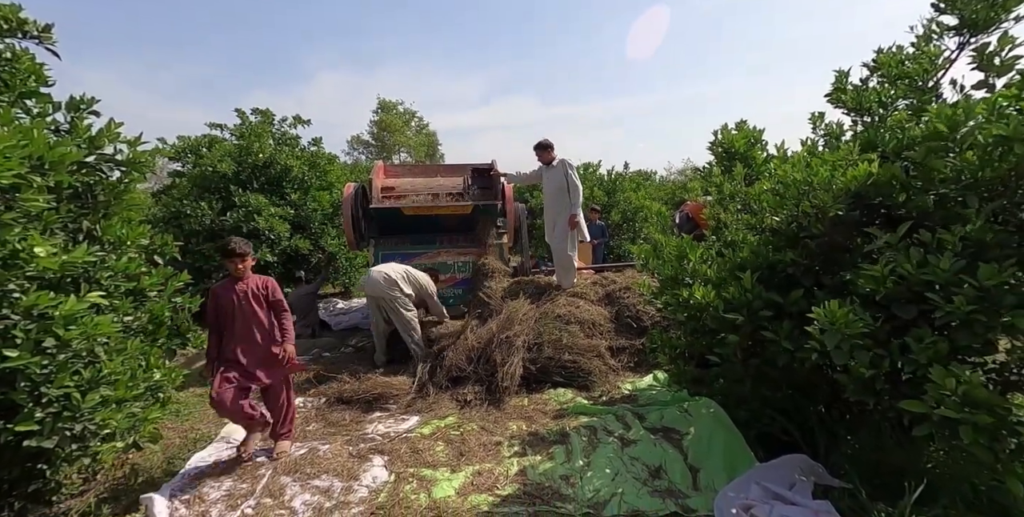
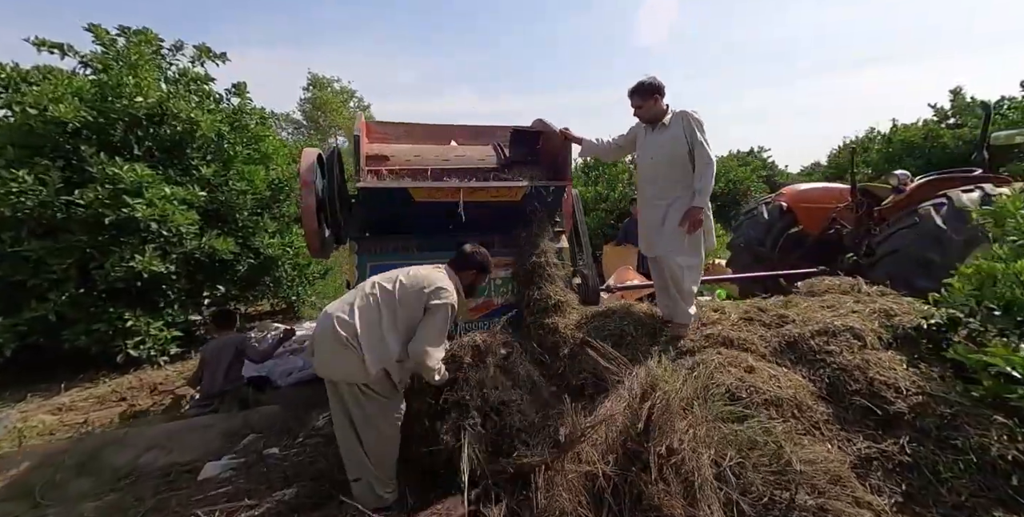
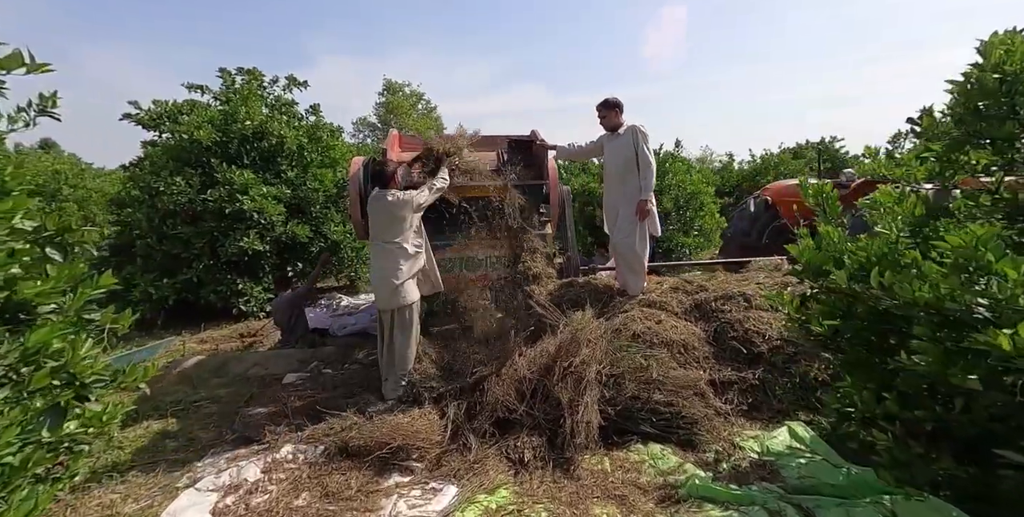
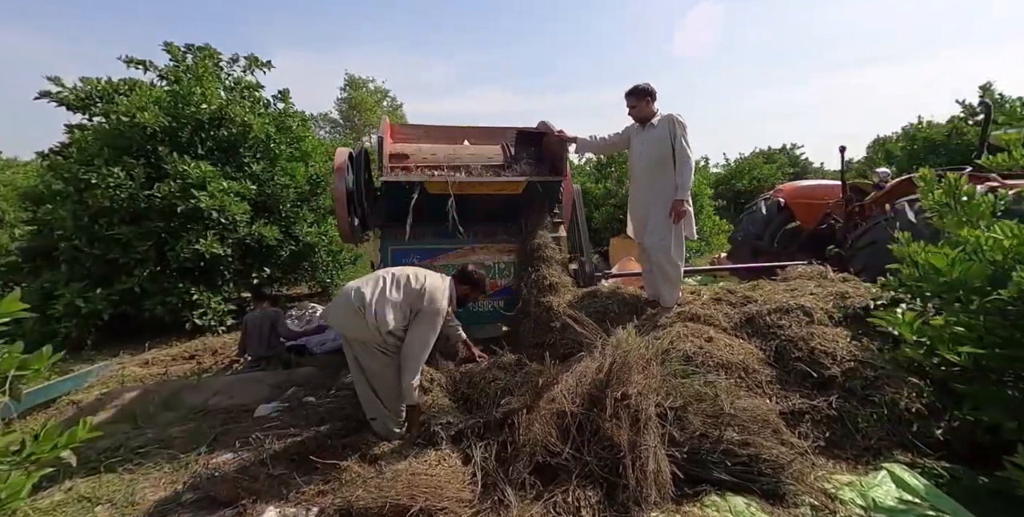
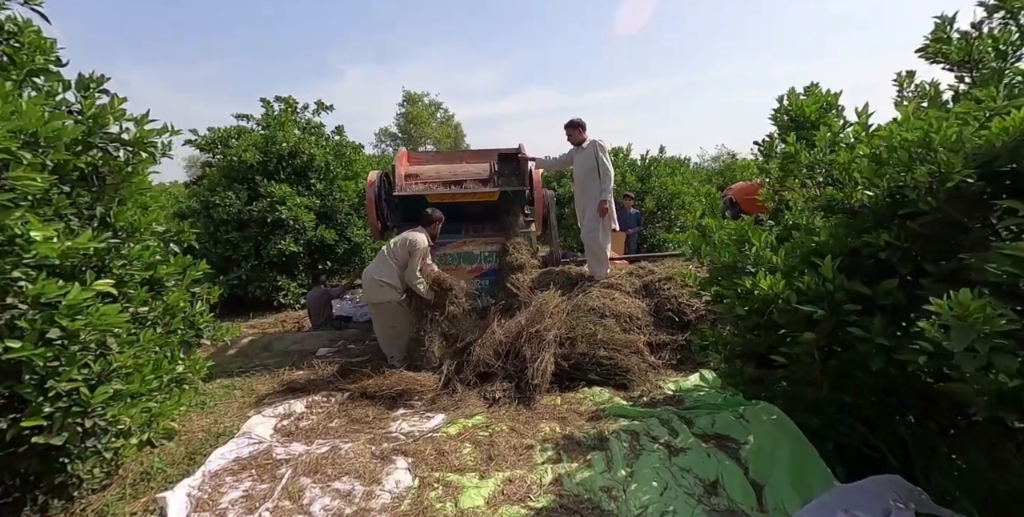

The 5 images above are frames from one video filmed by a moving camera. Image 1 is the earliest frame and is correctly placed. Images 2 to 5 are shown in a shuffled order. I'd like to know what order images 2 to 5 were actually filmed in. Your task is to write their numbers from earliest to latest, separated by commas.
5, 3, 4, 2
